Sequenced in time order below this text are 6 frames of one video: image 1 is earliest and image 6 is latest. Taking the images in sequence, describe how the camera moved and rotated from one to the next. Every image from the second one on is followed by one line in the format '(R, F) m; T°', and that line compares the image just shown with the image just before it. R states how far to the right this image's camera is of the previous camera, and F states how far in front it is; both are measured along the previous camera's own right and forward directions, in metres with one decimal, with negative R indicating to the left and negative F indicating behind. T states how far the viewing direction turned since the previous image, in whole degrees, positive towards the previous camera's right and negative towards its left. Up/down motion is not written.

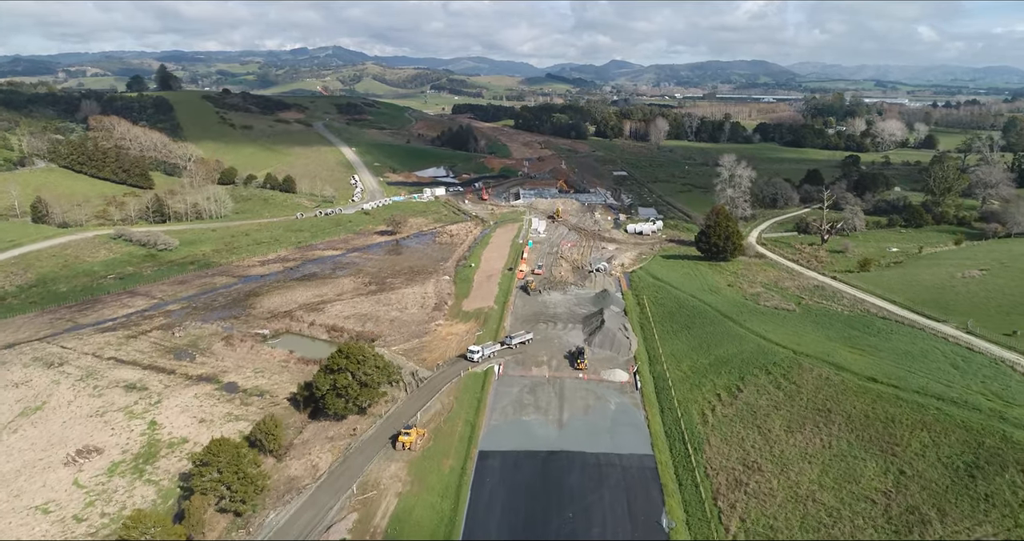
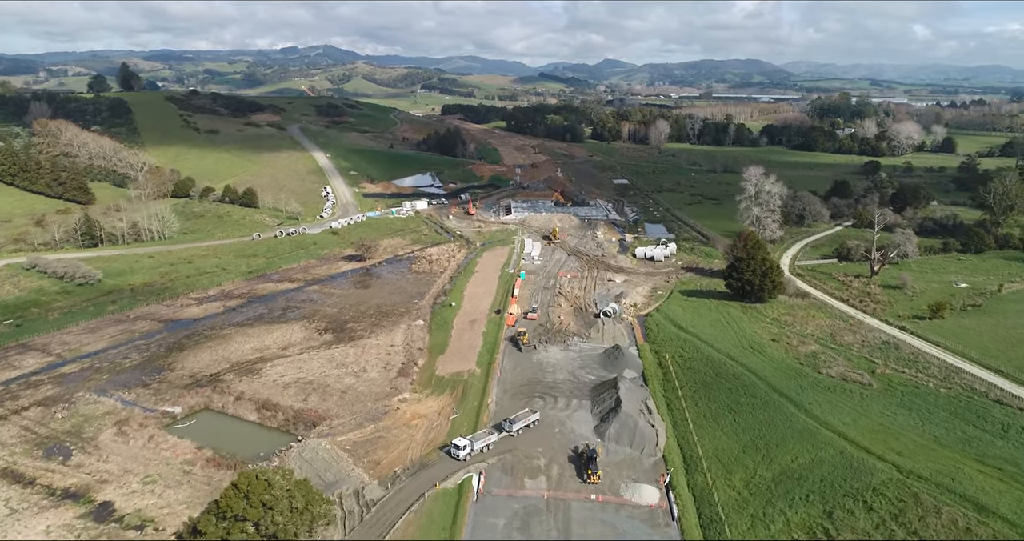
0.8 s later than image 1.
(+0.3, +8.8) m; +1°
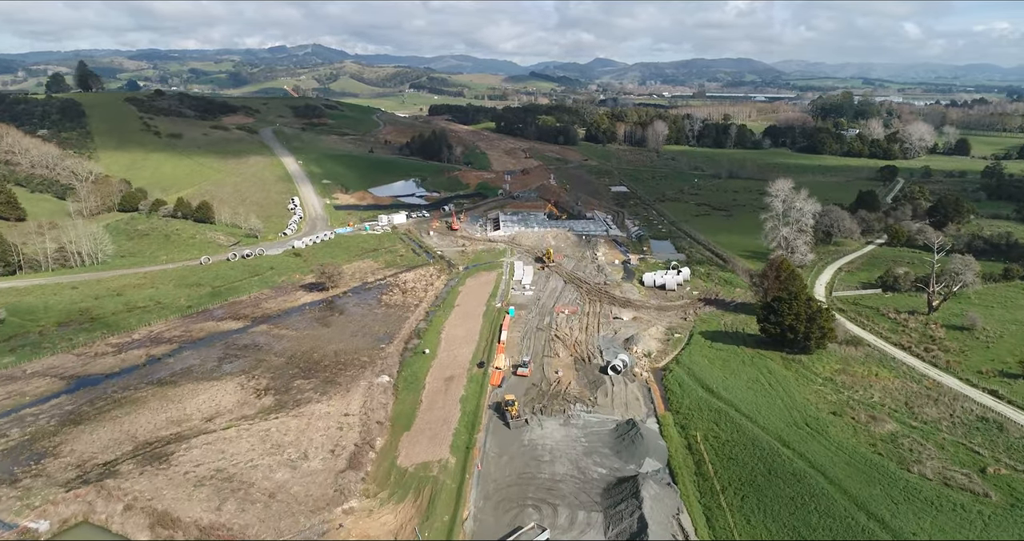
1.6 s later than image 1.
(+0.3, +7.5) m; +1°
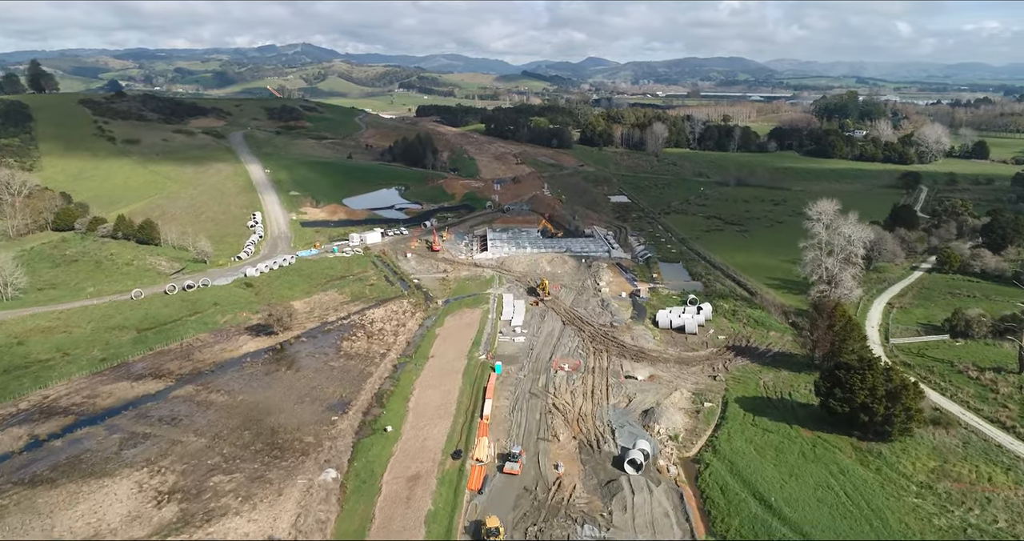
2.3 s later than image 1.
(+0.3, +7.6) m; +1°
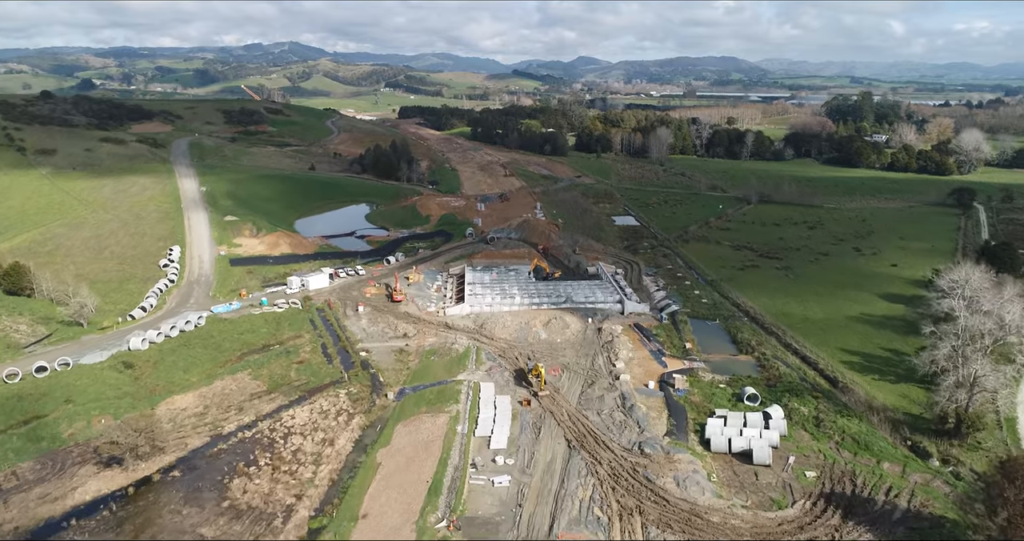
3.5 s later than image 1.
(+0.4, +12.5) m; +1°
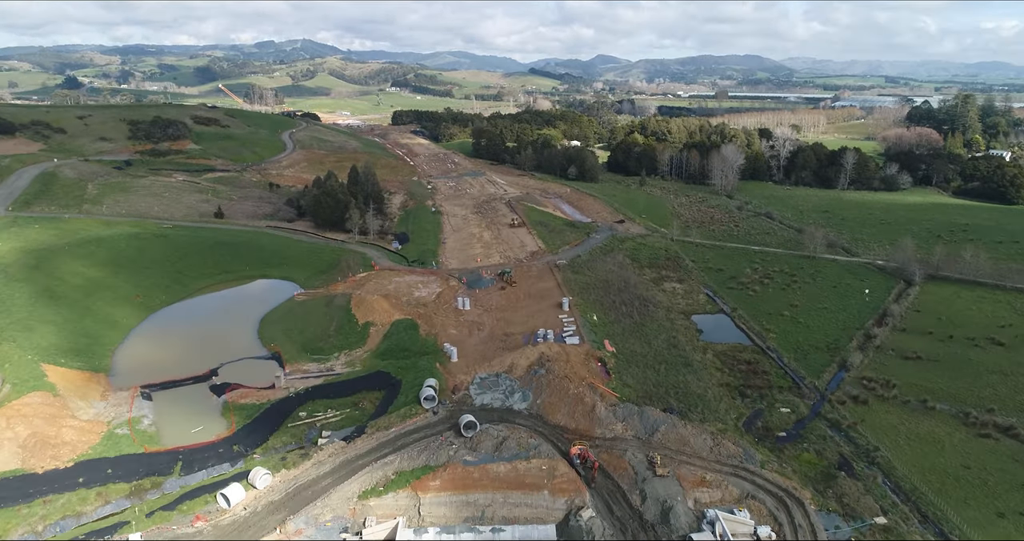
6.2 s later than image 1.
(+0.4, +28.9) m; -1°
